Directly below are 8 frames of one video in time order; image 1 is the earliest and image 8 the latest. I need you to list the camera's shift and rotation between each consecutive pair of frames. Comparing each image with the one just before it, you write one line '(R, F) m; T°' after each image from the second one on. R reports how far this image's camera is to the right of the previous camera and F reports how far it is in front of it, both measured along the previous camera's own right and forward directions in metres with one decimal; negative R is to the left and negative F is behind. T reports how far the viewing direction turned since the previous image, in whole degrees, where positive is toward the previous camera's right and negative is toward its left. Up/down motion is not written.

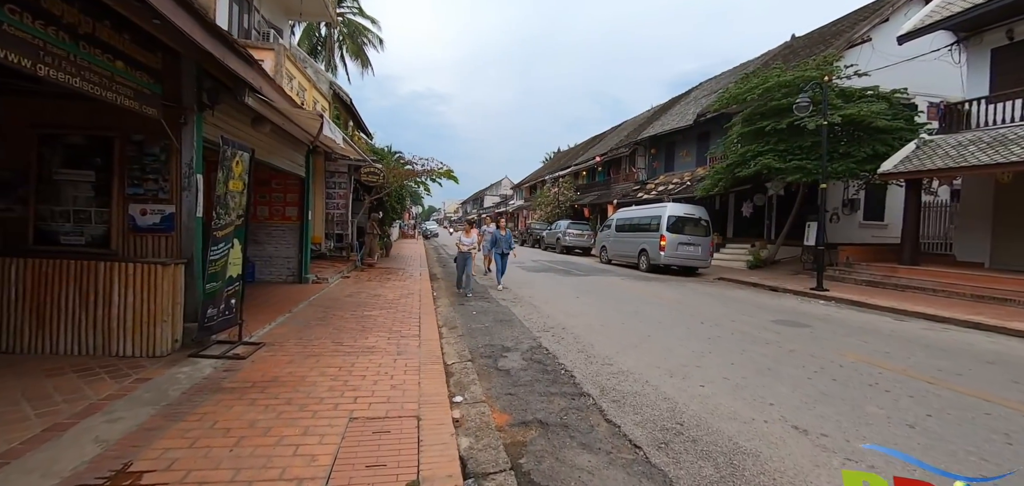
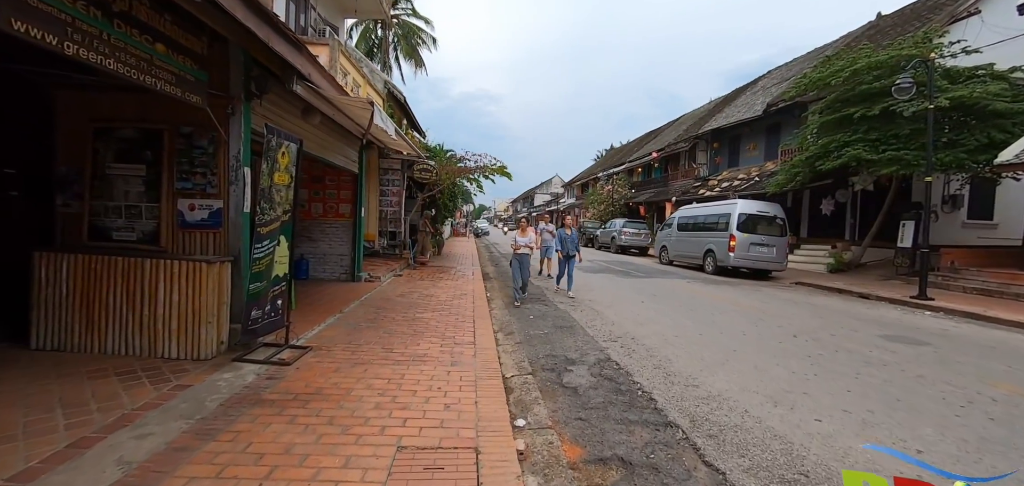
(-0.2, +0.6) m; -6°
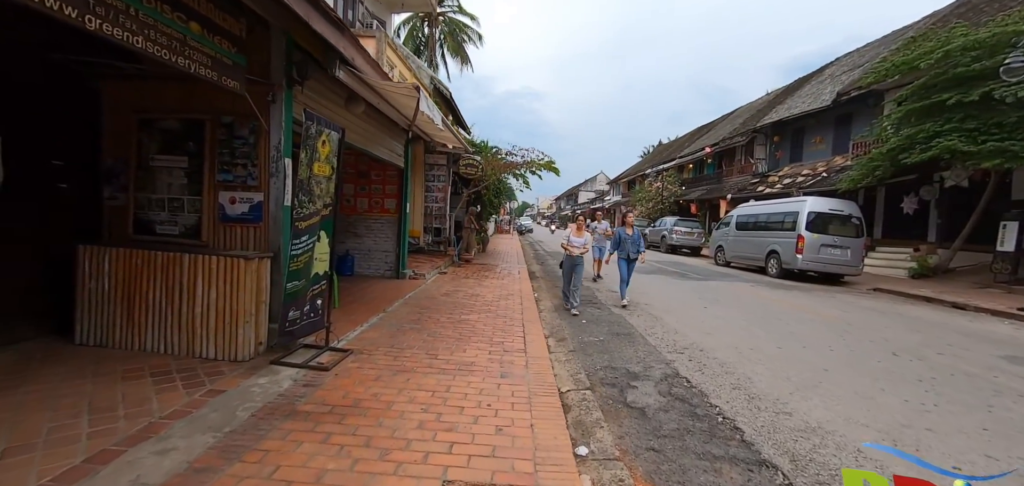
(-0.1, +0.5) m; -5°
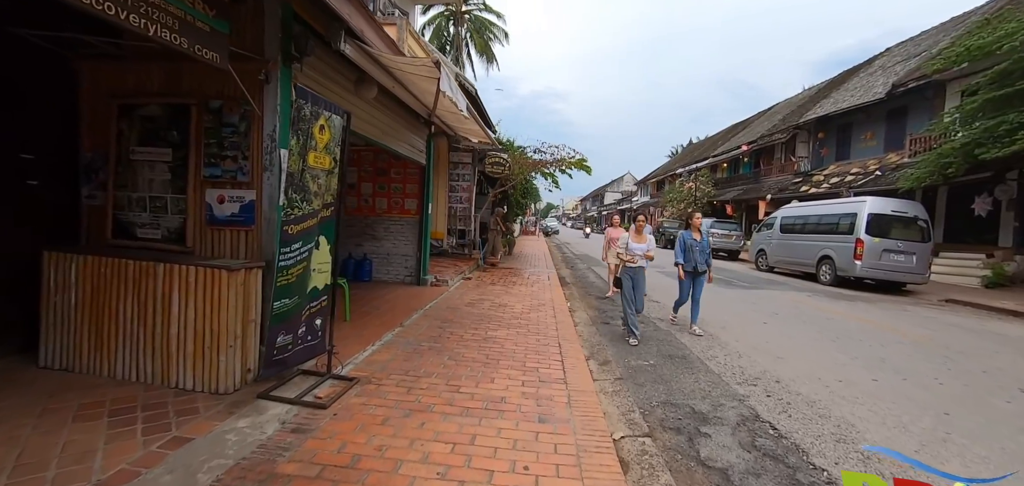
(-0.1, +0.8) m; -3°
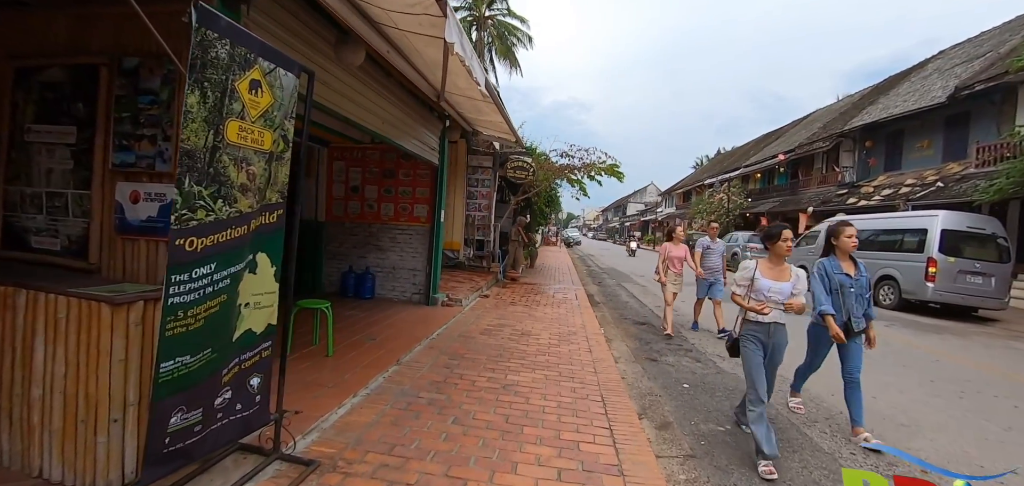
(-0.1, +1.1) m; -3°
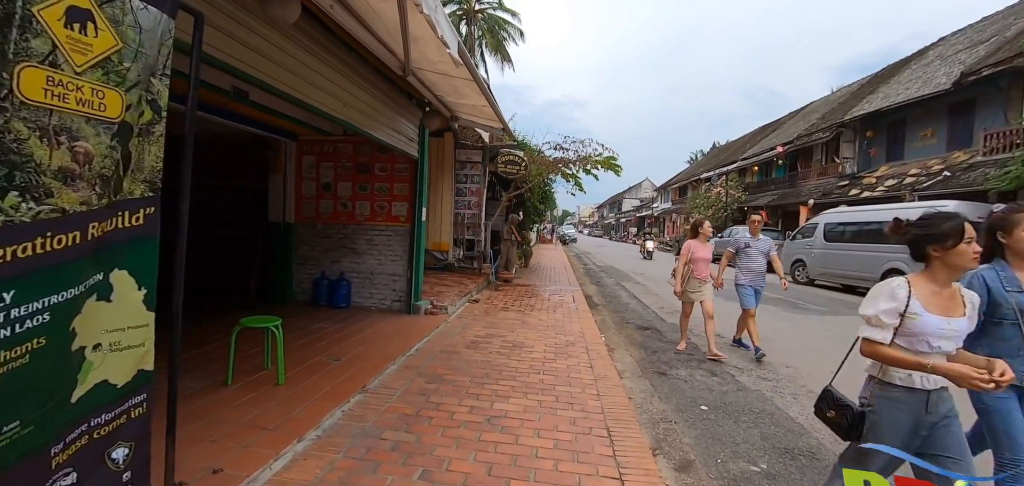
(+0.1, +0.6) m; +1°
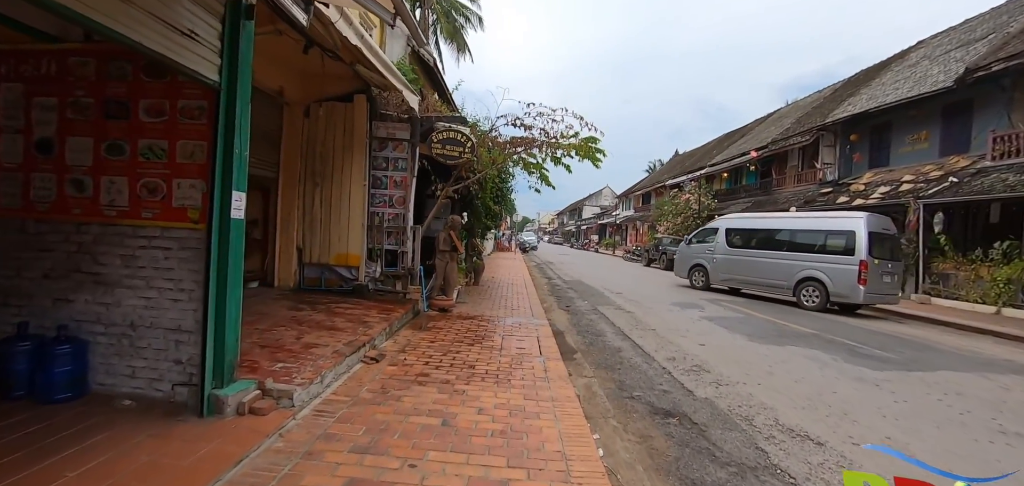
(+0.3, +2.9) m; +5°
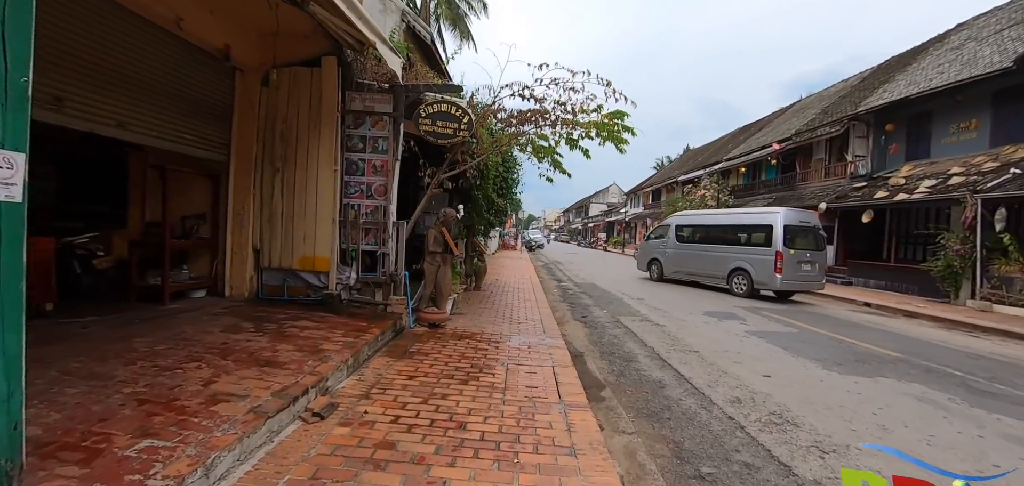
(0.0, +1.4) m; -1°
